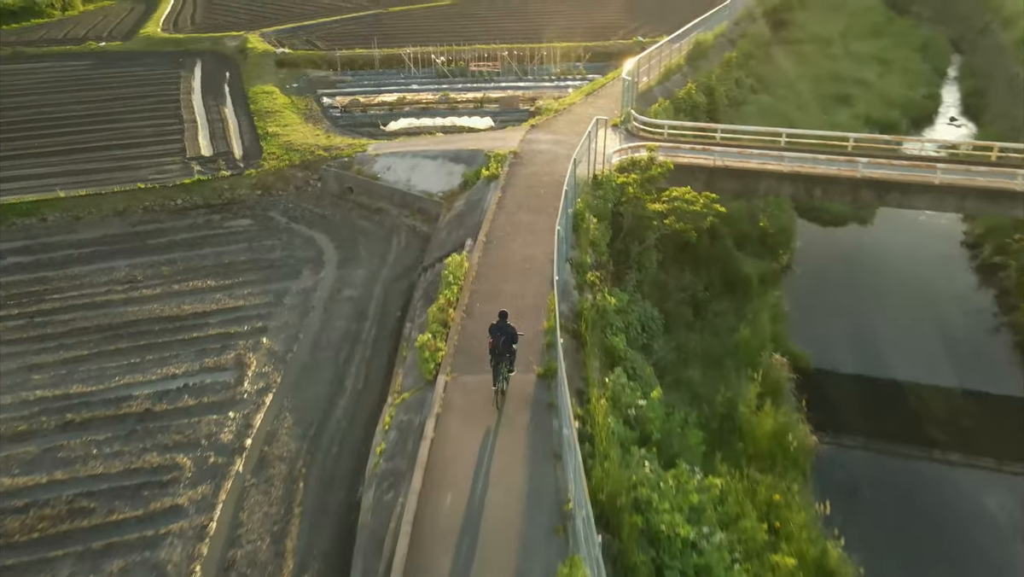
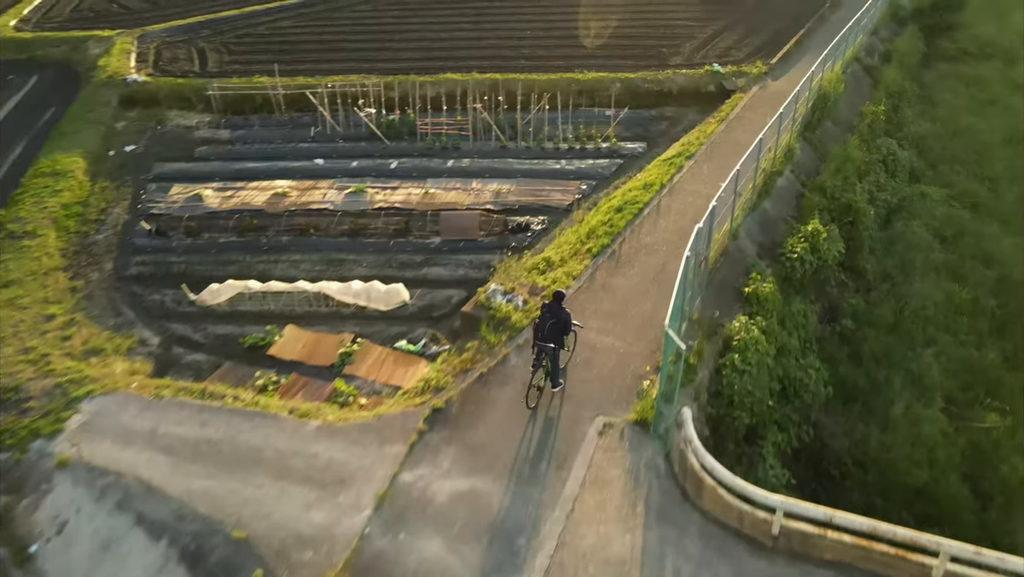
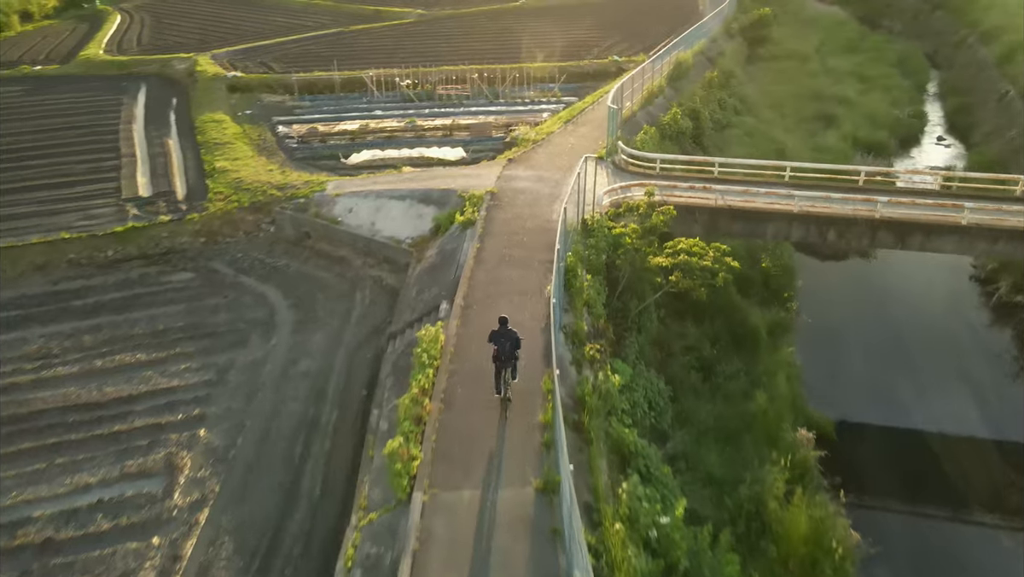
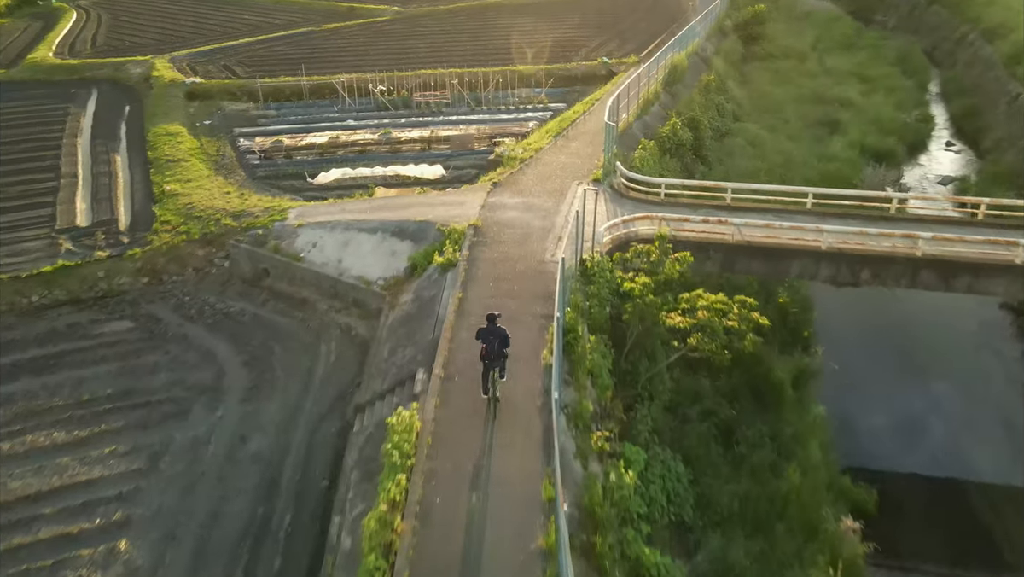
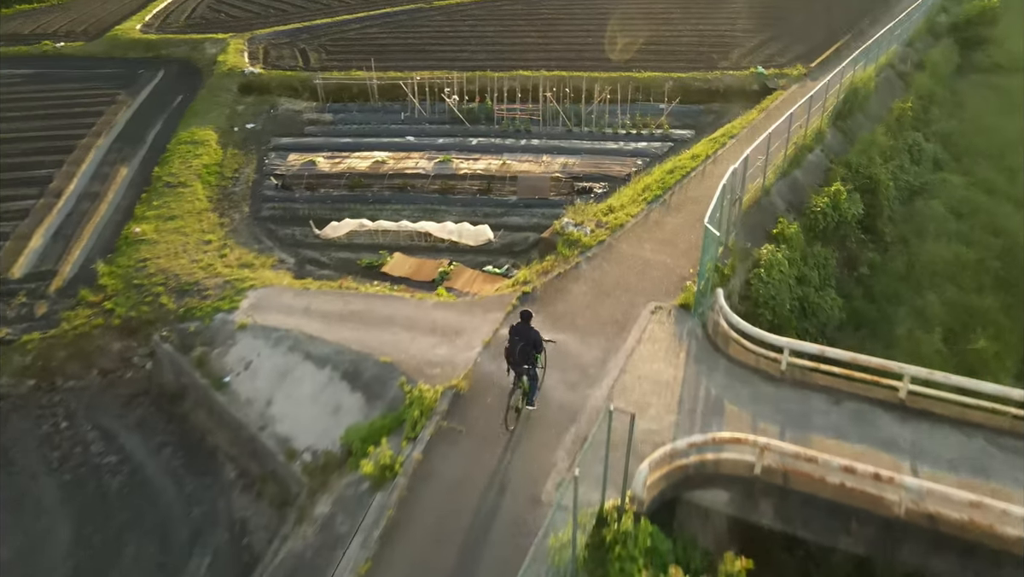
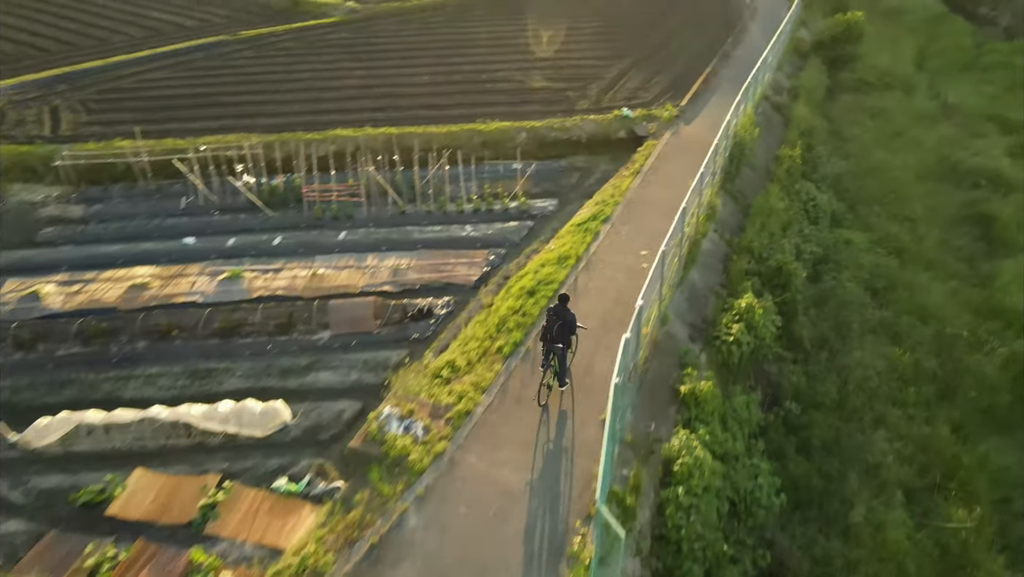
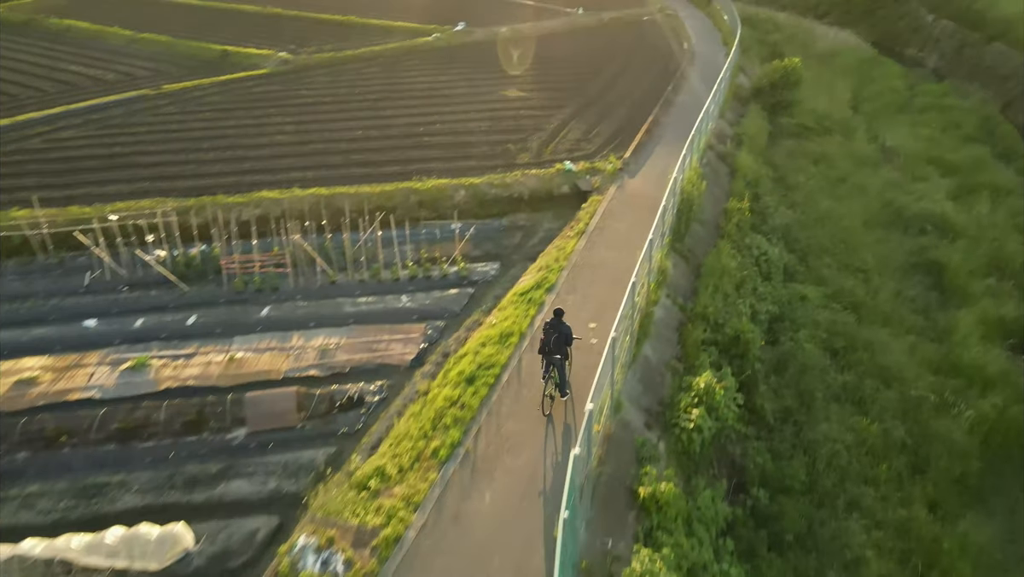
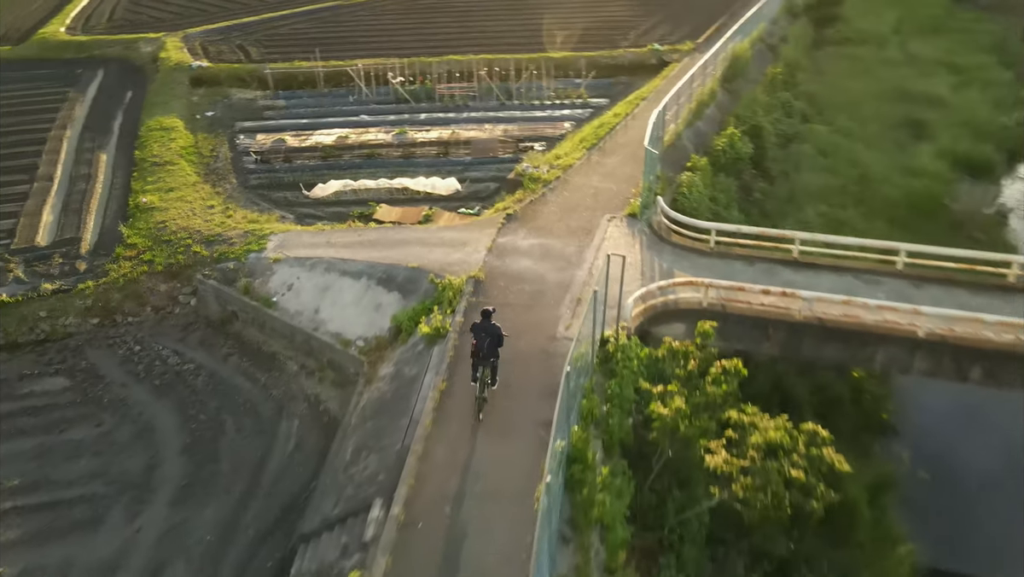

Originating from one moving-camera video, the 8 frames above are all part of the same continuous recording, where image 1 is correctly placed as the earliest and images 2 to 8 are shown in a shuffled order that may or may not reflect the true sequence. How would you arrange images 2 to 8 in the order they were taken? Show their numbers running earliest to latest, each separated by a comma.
3, 4, 8, 5, 2, 6, 7
